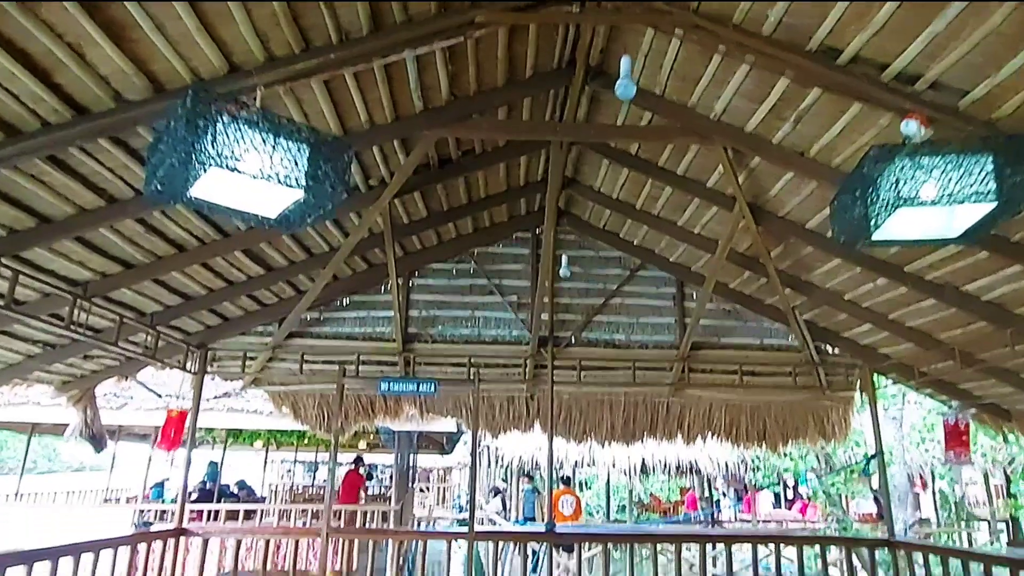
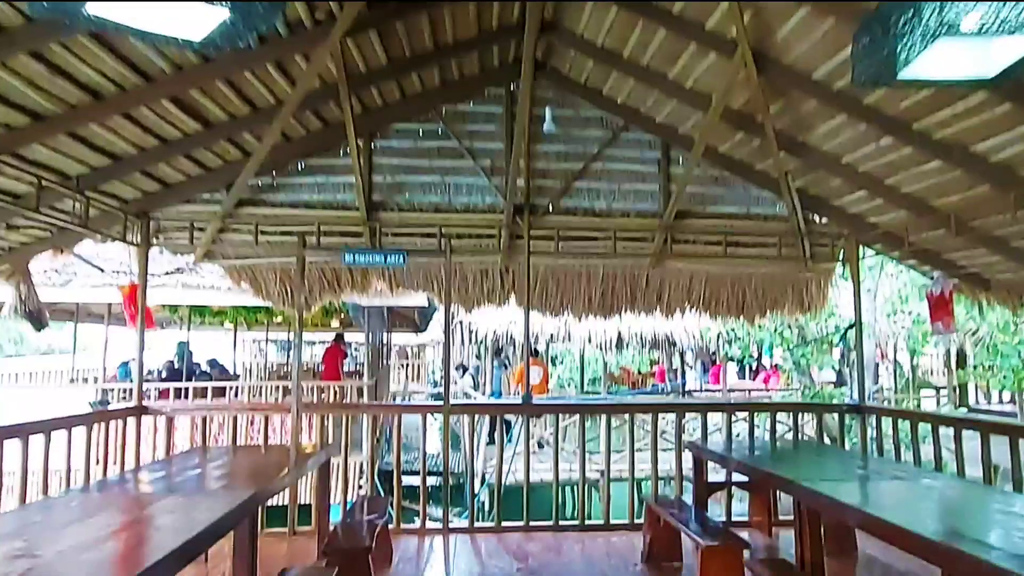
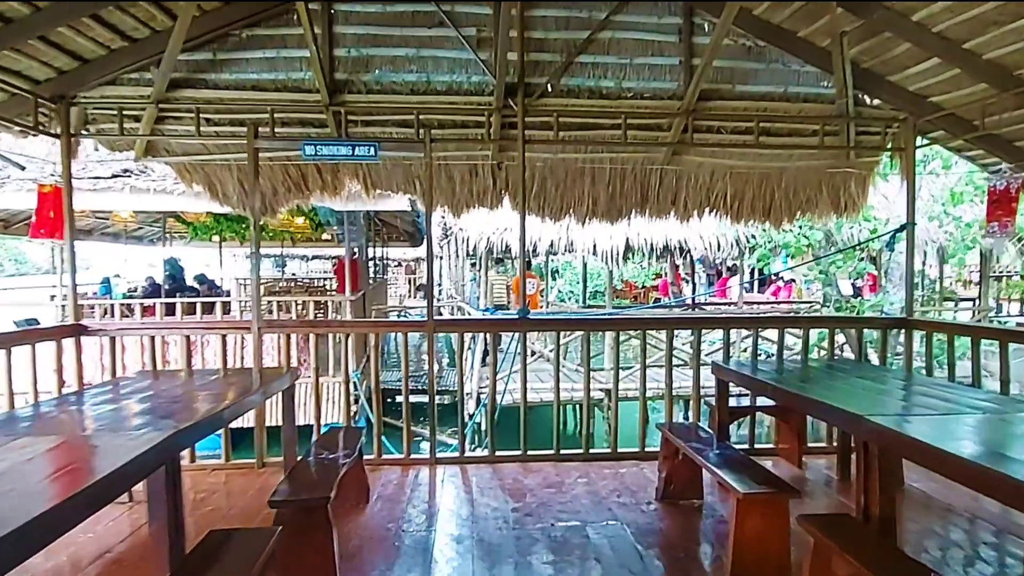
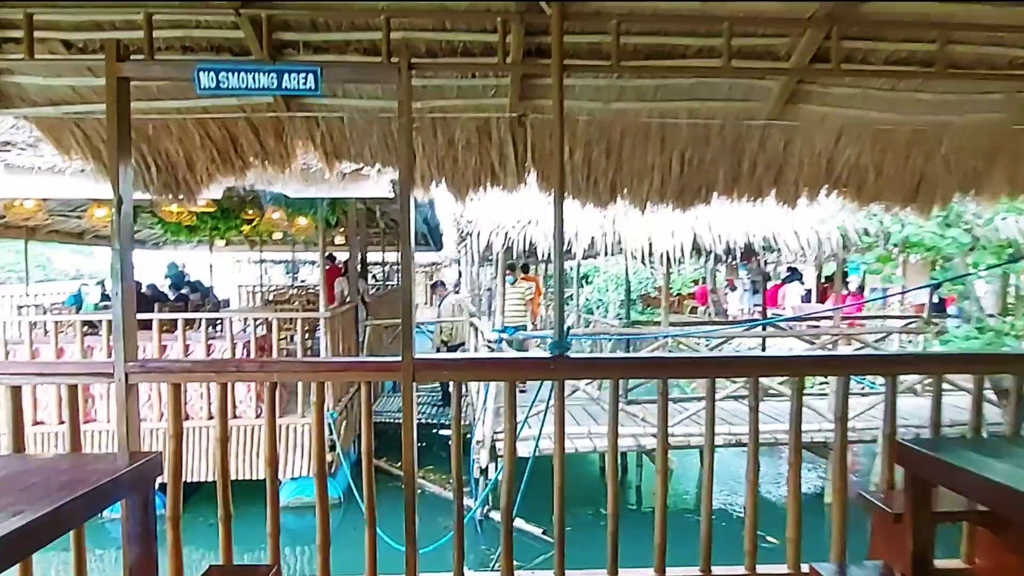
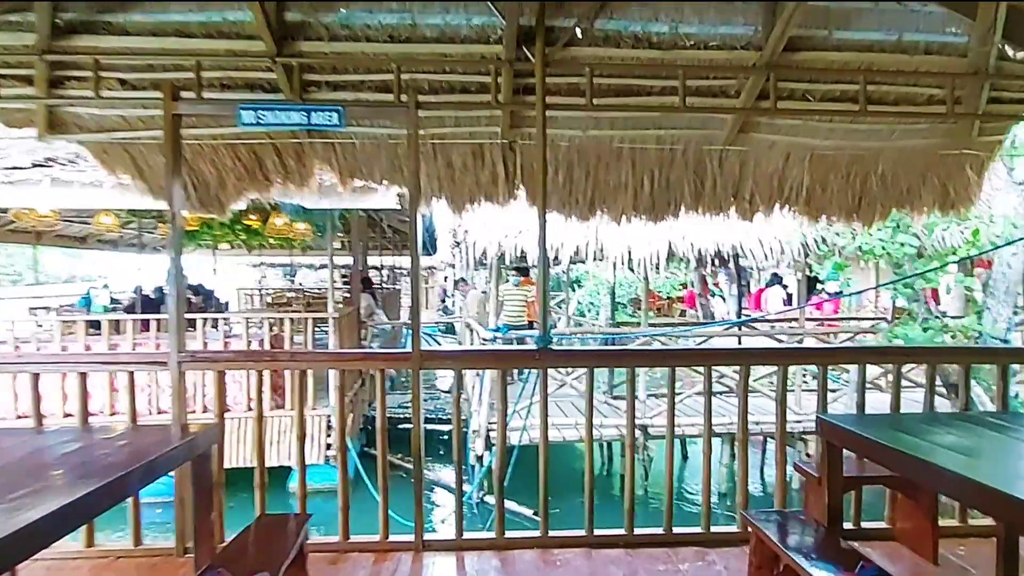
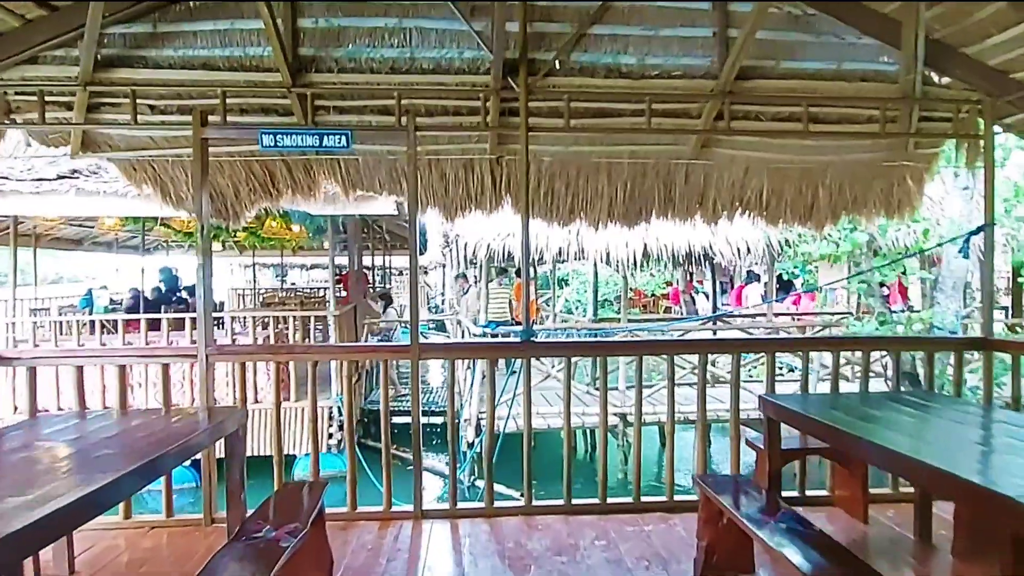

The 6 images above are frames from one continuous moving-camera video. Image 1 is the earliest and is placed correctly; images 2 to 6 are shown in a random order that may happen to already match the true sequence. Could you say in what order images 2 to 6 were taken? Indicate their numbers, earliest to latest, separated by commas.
2, 3, 6, 5, 4
